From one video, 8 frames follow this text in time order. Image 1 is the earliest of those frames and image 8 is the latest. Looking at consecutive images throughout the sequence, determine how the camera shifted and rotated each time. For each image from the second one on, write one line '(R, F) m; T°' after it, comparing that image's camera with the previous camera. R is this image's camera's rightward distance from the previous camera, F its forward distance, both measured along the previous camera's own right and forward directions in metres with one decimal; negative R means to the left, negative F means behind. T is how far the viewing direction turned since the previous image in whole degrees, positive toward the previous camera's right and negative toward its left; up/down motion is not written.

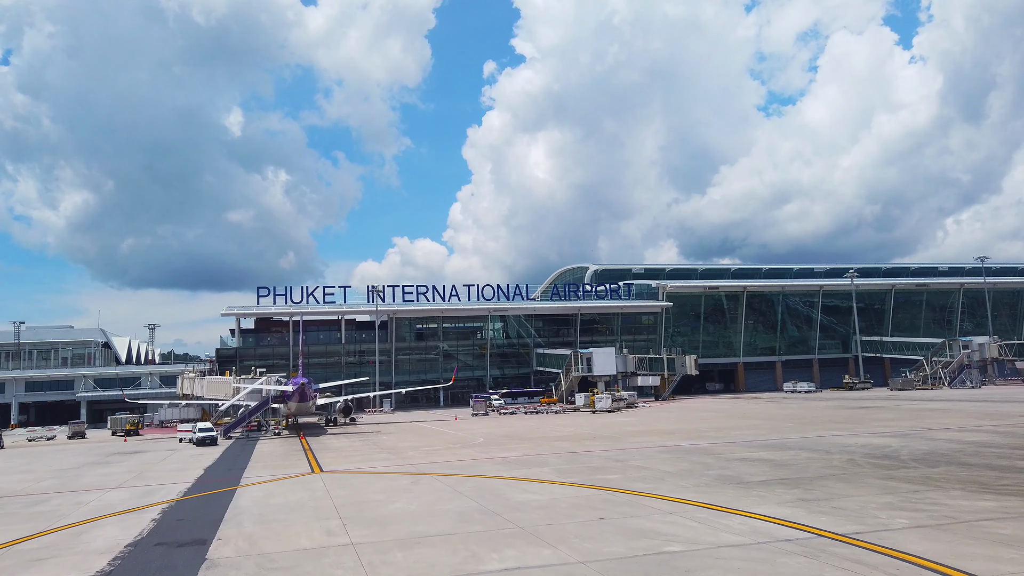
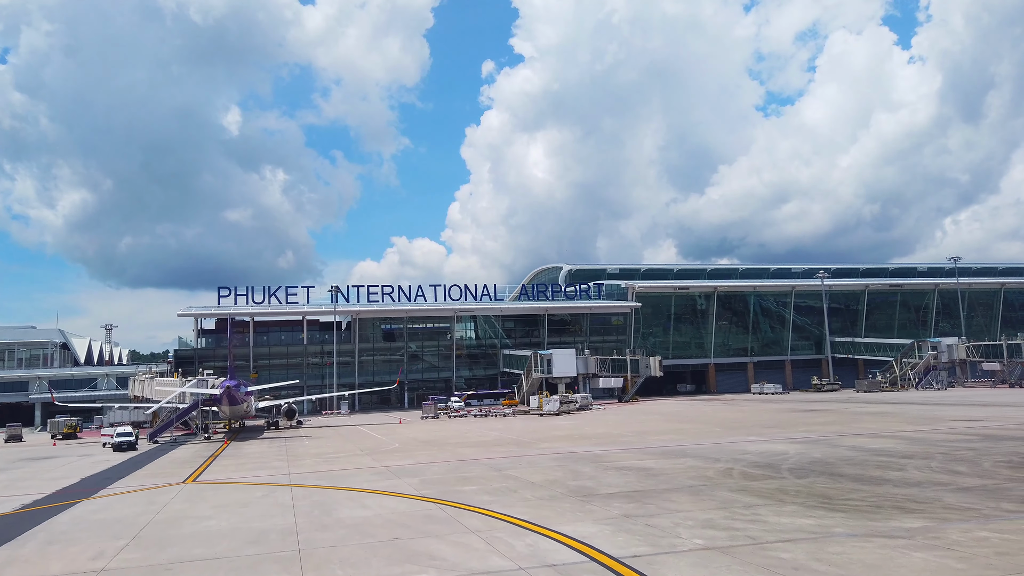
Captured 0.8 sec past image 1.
(+3.3, +0.9) m; +1°
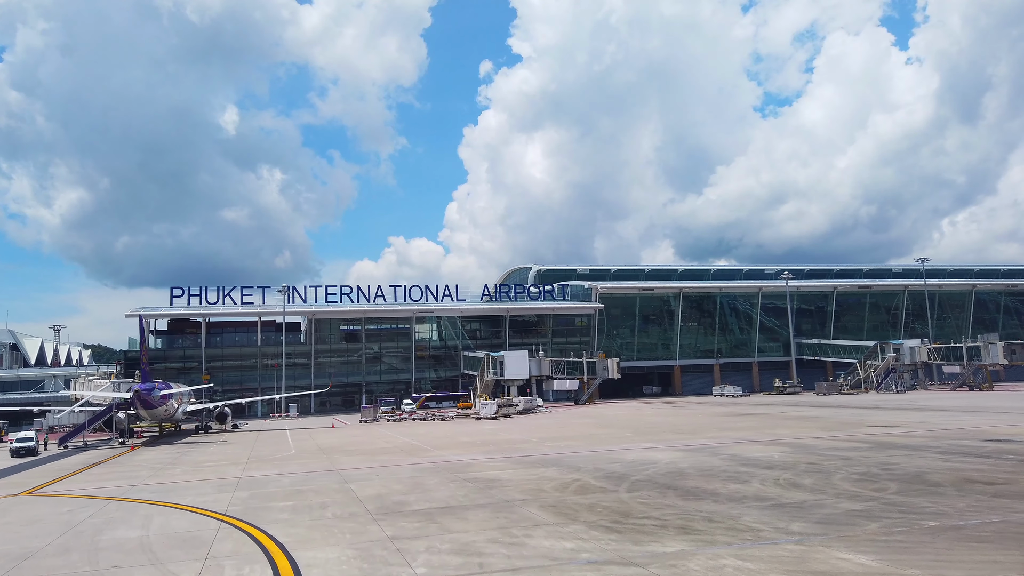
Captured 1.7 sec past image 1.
(+3.7, +1.0) m; +1°
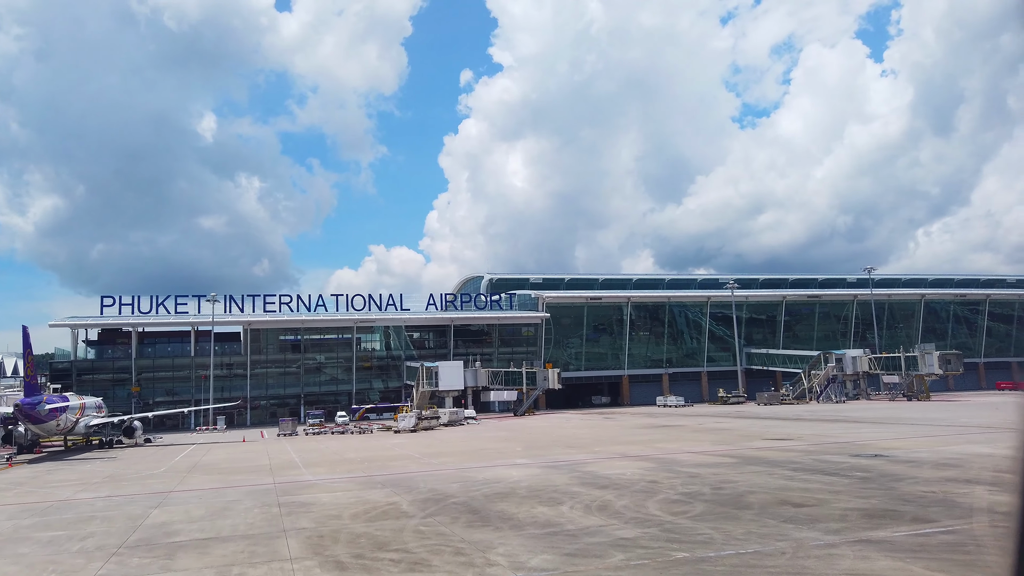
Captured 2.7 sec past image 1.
(+3.6, +1.0) m; +2°
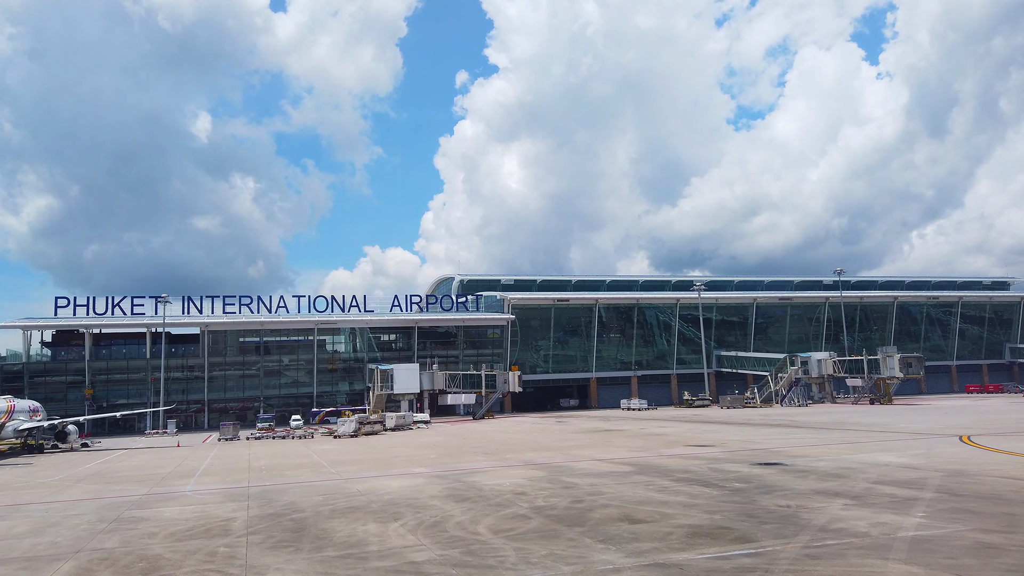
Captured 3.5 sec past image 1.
(+3.0, +0.9) m; +1°
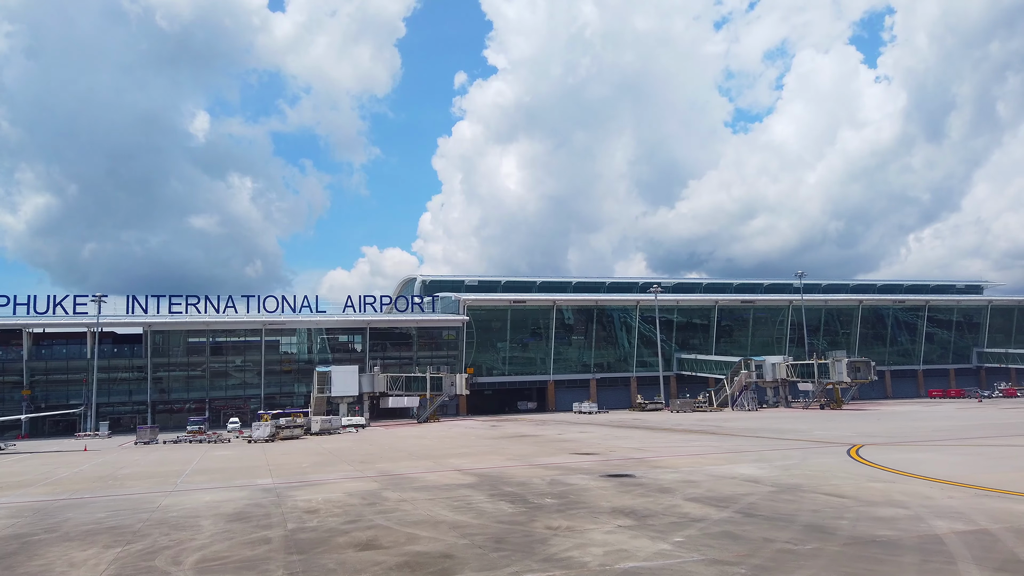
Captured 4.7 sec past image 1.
(+4.3, +1.2) m; +1°
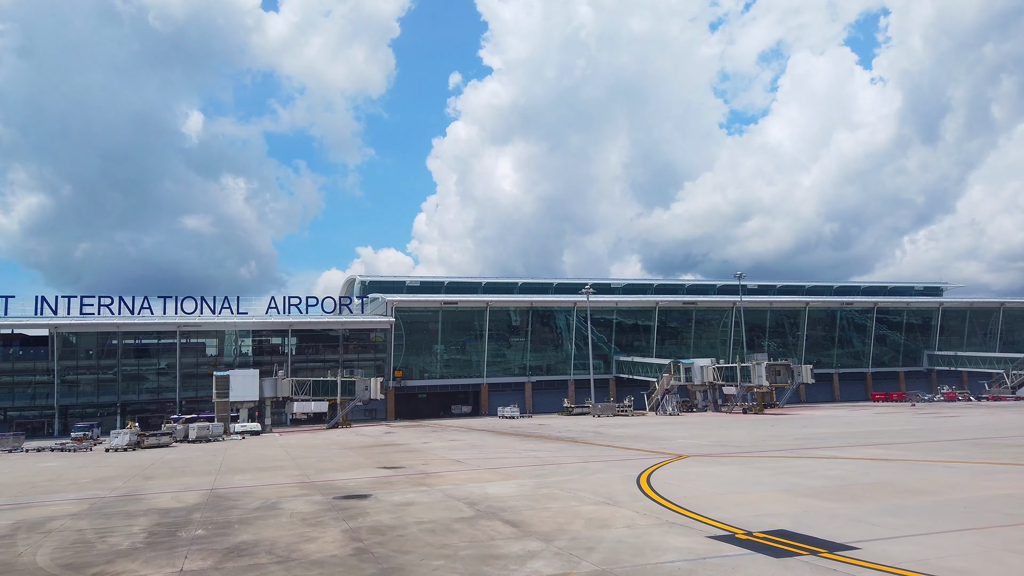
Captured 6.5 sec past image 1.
(+6.5, +1.7) m; +1°
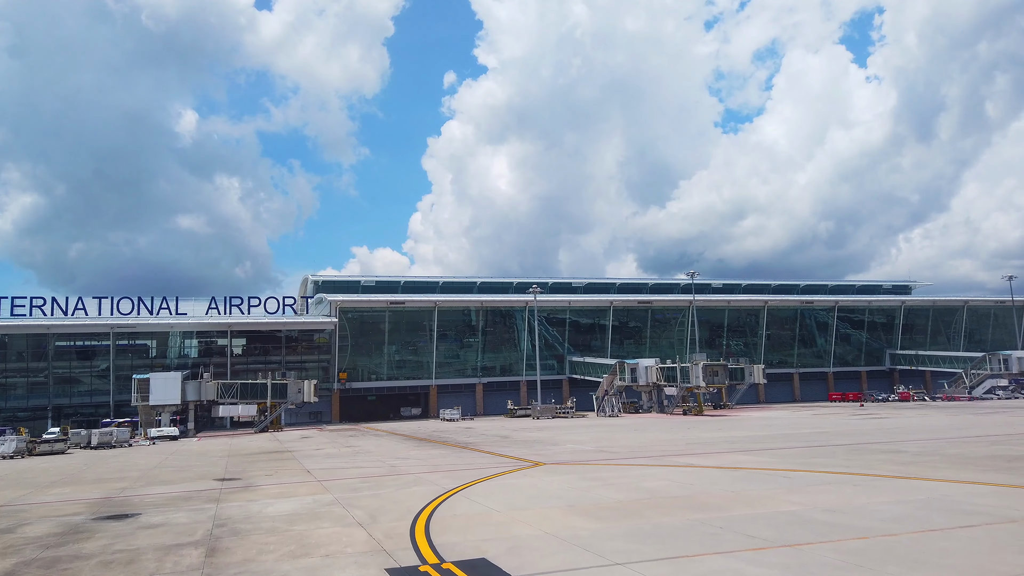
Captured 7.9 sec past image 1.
(+4.9, +1.2) m; +1°
